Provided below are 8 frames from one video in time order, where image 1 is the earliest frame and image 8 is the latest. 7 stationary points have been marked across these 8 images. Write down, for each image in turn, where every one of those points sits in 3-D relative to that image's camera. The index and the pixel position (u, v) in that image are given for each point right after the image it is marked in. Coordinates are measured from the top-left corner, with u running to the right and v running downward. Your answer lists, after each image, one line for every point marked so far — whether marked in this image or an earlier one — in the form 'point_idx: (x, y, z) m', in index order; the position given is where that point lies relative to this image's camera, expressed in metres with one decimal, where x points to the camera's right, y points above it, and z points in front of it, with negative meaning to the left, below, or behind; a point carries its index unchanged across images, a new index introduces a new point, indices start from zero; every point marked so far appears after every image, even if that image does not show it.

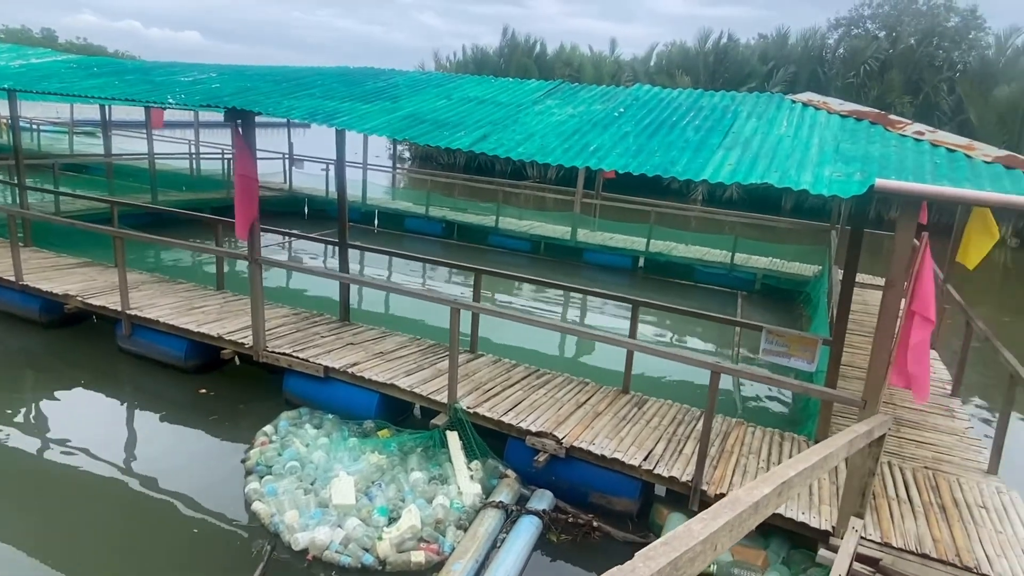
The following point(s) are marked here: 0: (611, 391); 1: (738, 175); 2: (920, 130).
0: (+0.8, -0.9, +5.5) m
1: (+1.2, +0.6, +3.7) m
2: (+2.6, +1.0, +4.2) m
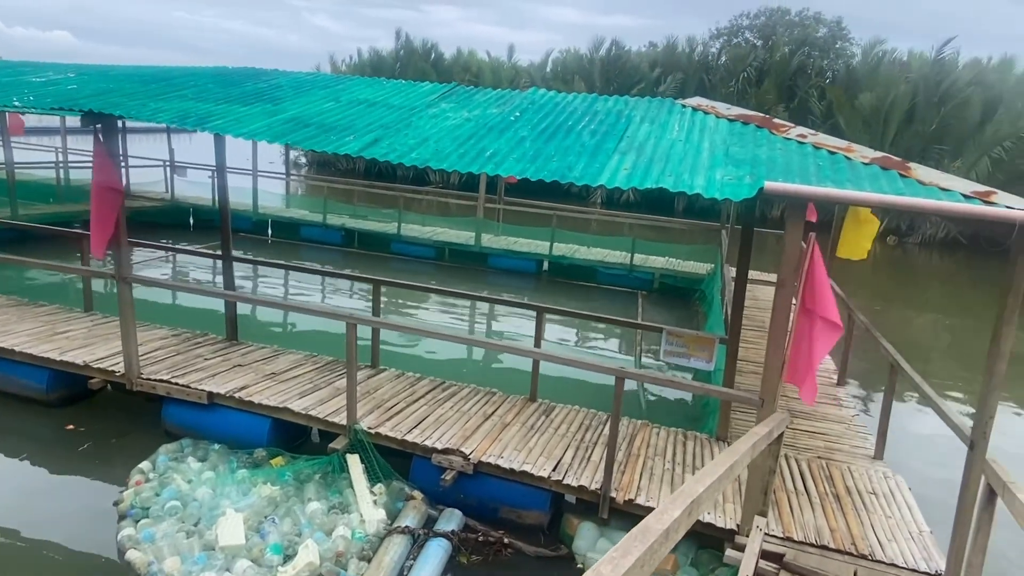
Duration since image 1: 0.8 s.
0: (0.0, -0.9, +5.4) m
1: (+0.7, +0.6, +3.6) m
2: (+1.9, +1.0, +4.3) m
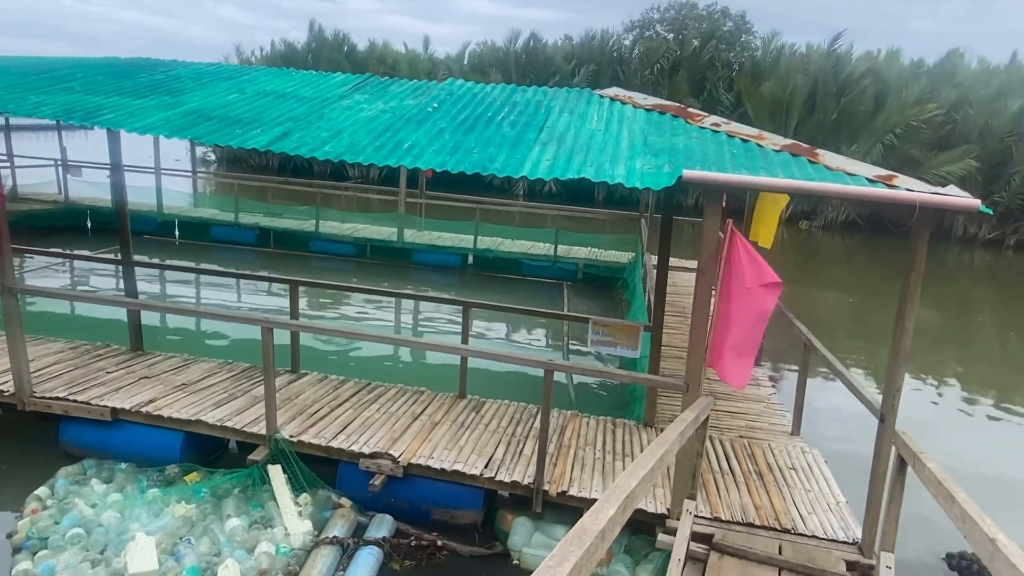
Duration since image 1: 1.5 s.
0: (-0.5, -0.9, +5.3) m
1: (+0.2, +0.6, +3.6) m
2: (+1.4, +1.1, +4.4) m
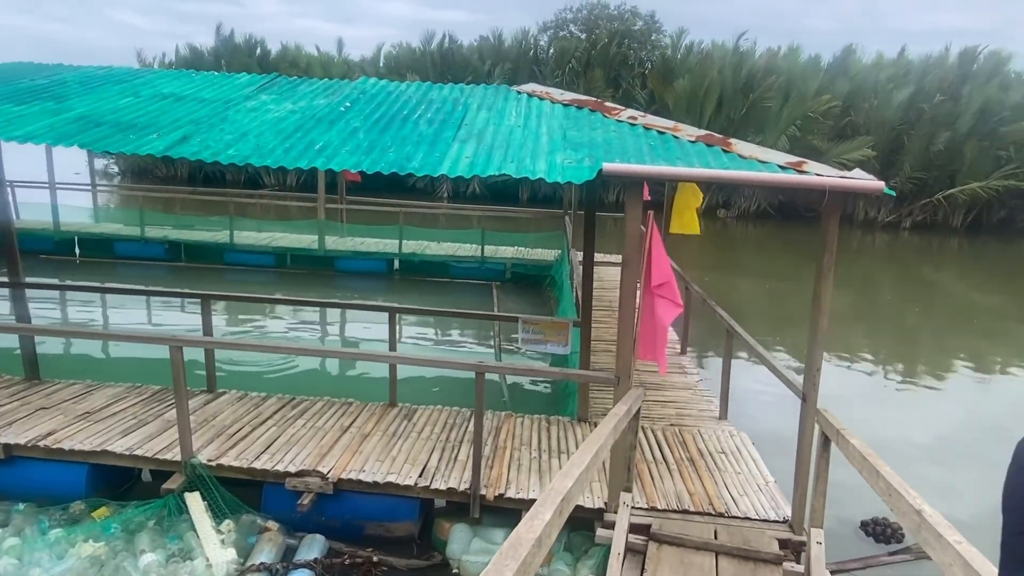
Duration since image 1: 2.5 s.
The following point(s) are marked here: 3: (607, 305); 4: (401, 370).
0: (-1.1, -0.9, +5.1) m
1: (-0.2, +0.6, +3.5) m
2: (+0.8, +1.2, +4.4) m
3: (+1.2, -0.2, +8.1) m
4: (-1.2, -0.9, +7.2) m
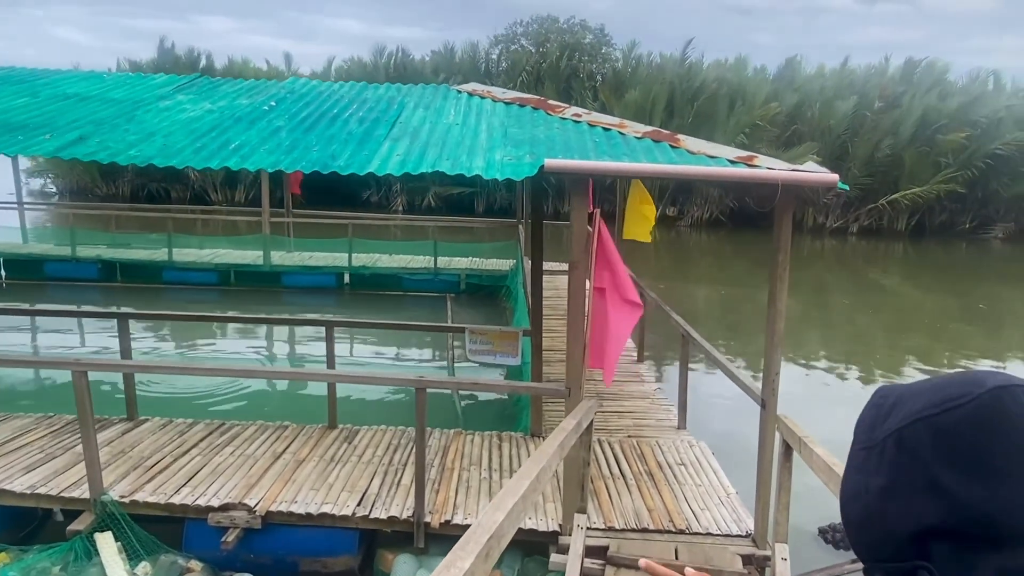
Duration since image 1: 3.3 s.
0: (-1.4, -1.0, +4.8) m
1: (-0.5, +0.6, +3.2) m
2: (+0.4, +1.1, +4.2) m
3: (+0.6, -0.3, +7.9) m
4: (-1.7, -1.0, +6.8) m
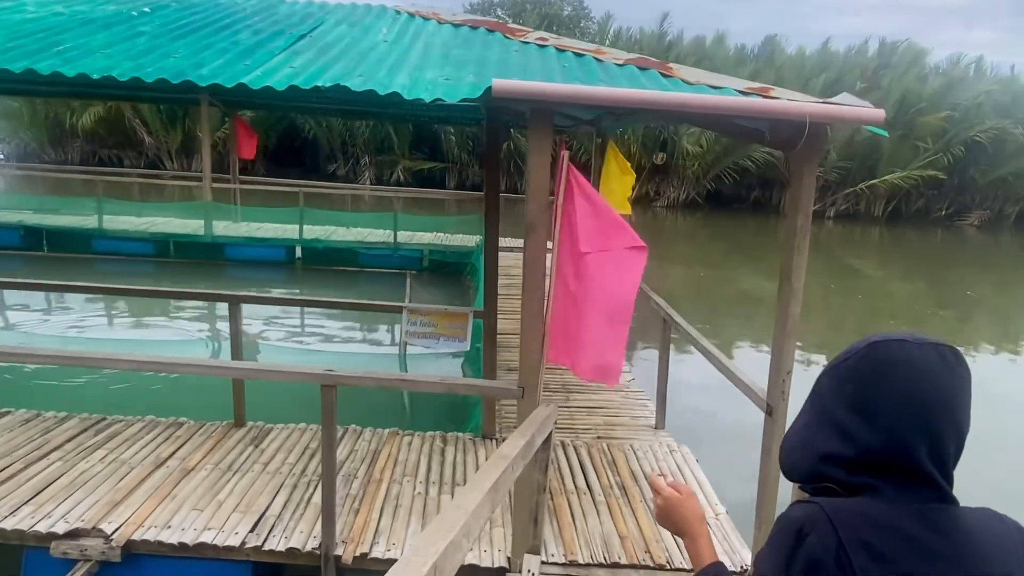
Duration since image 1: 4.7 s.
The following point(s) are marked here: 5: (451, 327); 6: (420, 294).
0: (-1.8, -0.8, +3.9) m
1: (-0.7, +0.7, +2.3) m
2: (+0.2, +1.3, +3.4) m
3: (+0.2, -0.1, +7.1) m
4: (-2.1, -0.8, +5.9) m
5: (-0.4, -0.3, +4.1) m
6: (-1.5, -0.1, +10.4) m
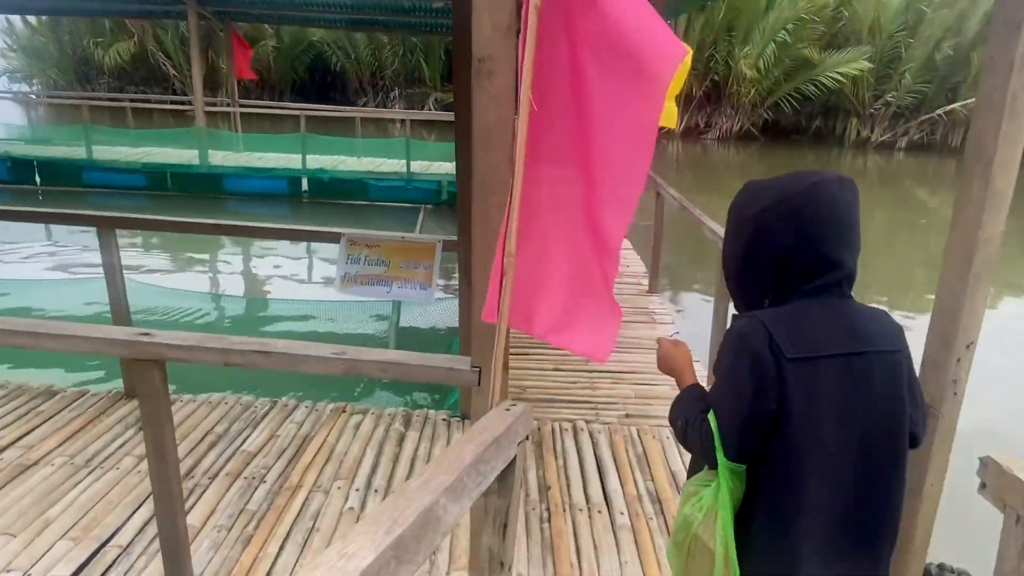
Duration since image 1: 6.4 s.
0: (-1.8, -0.5, +2.8) m
1: (-0.9, +0.9, +1.1) m
2: (+0.1, +1.6, +2.0) m
3: (+0.3, +0.6, +5.8) m
4: (-2.0, -0.3, +4.9) m
5: (-0.4, +0.1, +2.9) m
6: (-1.1, +0.8, +9.2) m
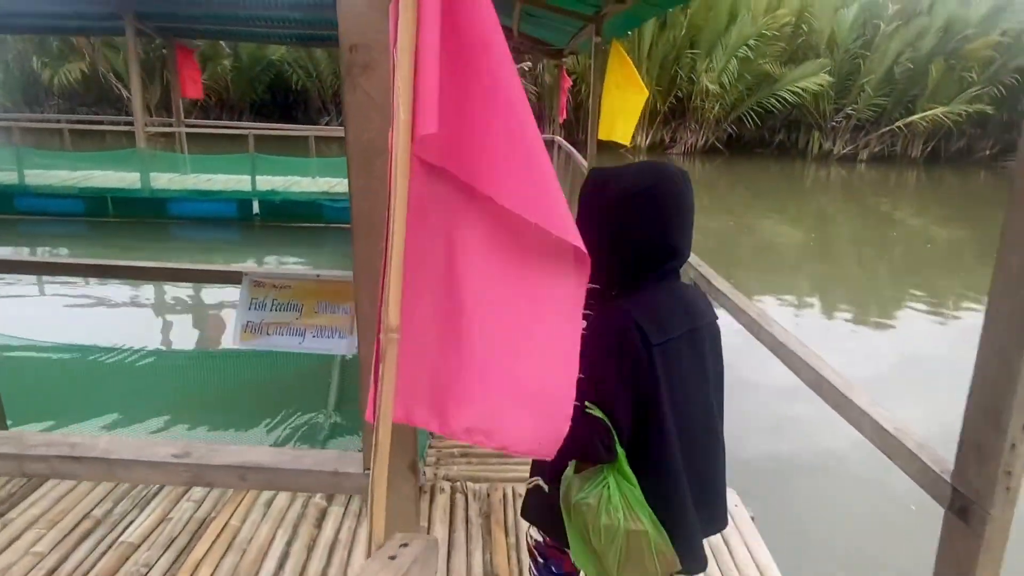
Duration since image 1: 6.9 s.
0: (-2.0, -0.7, +2.3) m
1: (-1.1, +0.8, +0.7) m
2: (-0.2, +1.4, +1.6) m
3: (0.0, +0.3, +5.4) m
4: (-2.3, -0.5, +4.4) m
5: (-0.6, -0.1, +2.5) m
6: (-1.6, +0.5, +8.8) m
